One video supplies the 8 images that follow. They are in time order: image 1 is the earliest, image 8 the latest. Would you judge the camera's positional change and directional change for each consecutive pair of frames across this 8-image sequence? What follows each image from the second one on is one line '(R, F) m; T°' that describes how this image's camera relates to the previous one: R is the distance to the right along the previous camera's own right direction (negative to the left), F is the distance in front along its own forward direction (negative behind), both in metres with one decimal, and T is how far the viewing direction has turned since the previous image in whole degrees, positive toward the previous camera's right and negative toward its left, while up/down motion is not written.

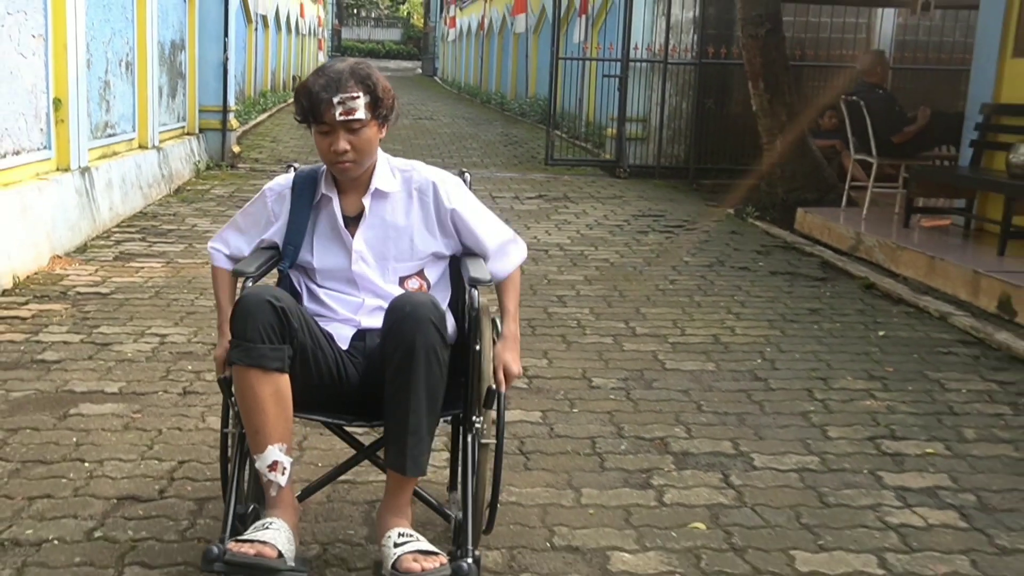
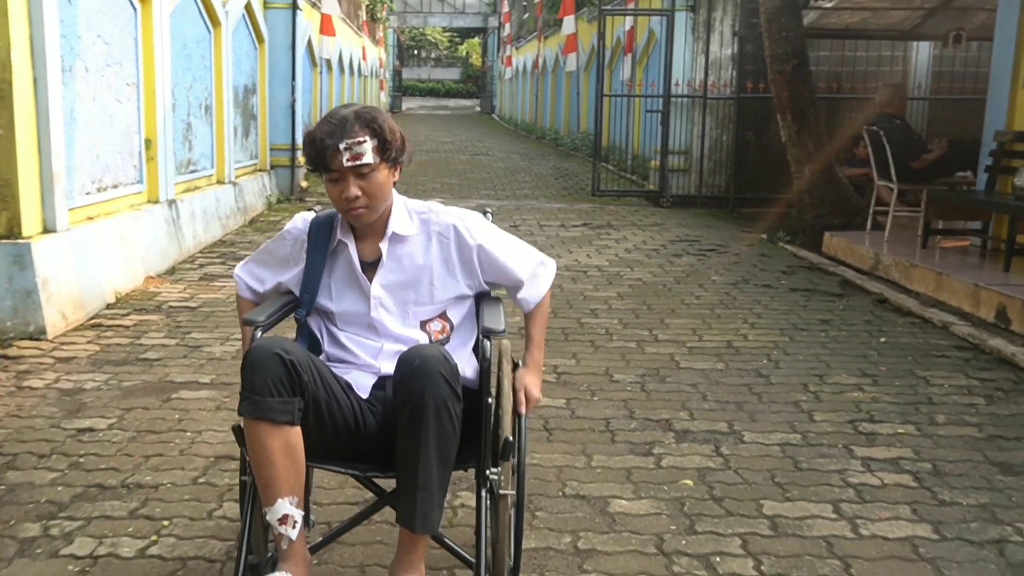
(+0.1, -0.7) m; -2°
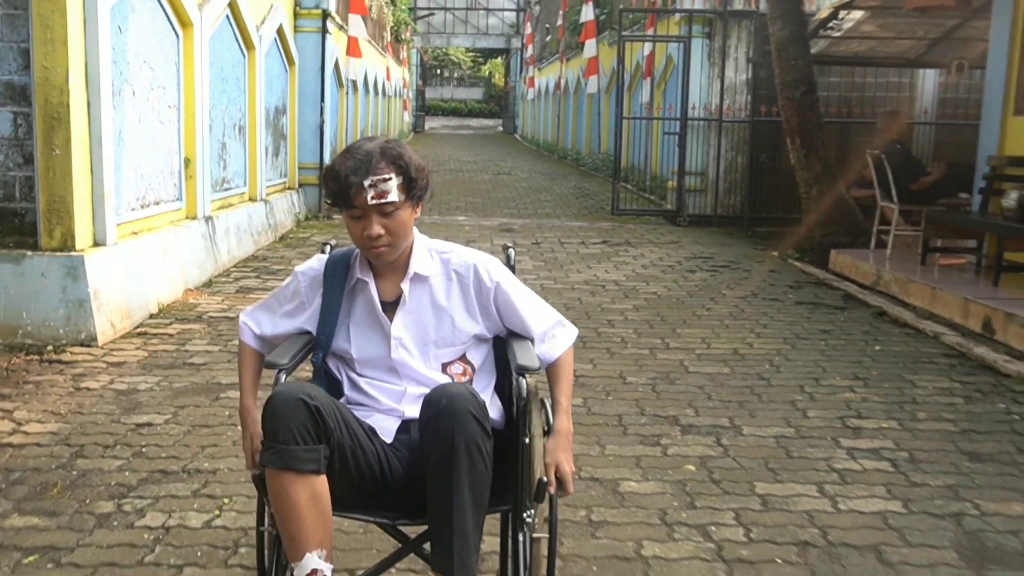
(0.0, -0.5) m; -1°
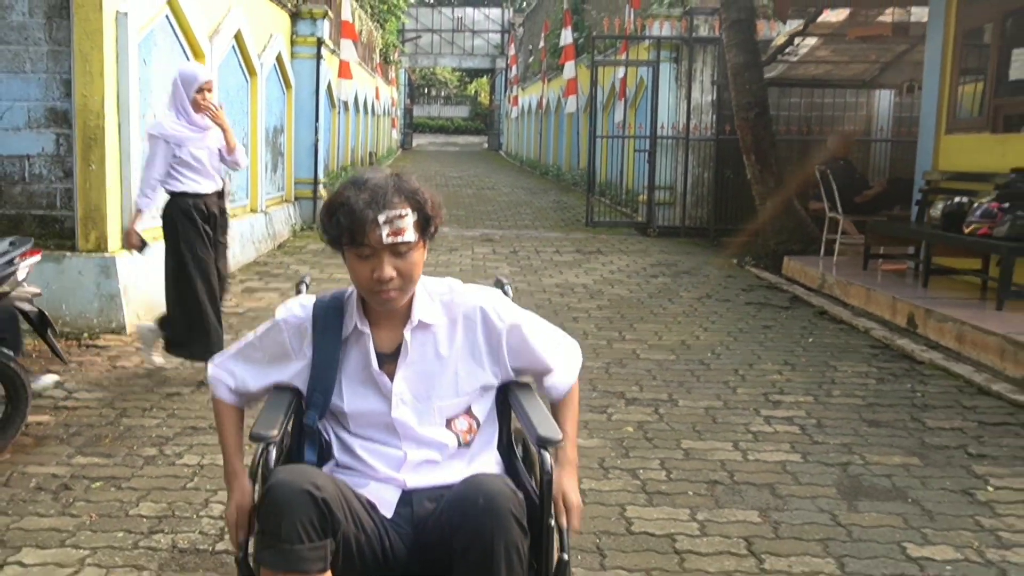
(+0.1, -0.8) m; +1°
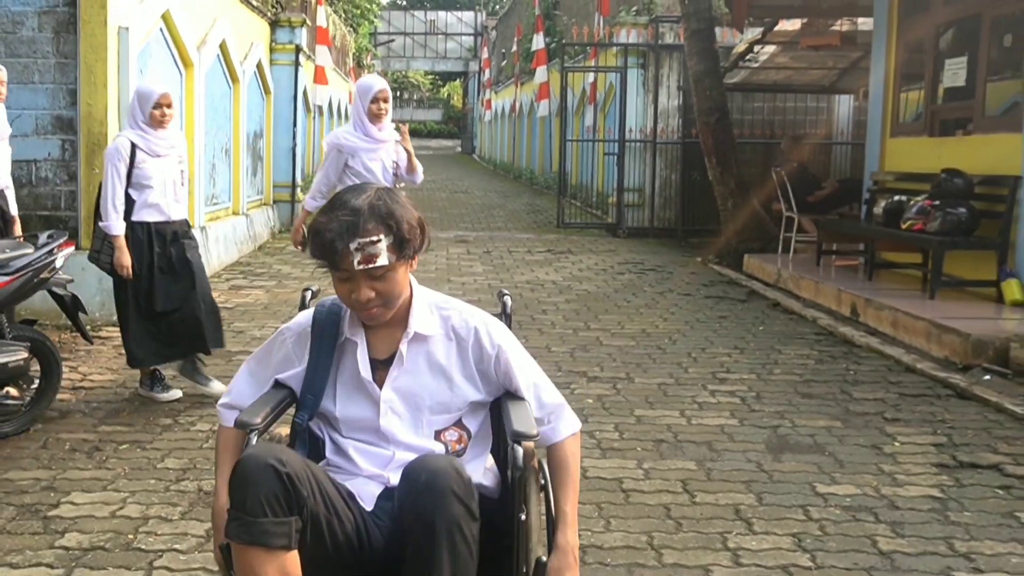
(0.0, -0.6) m; +1°
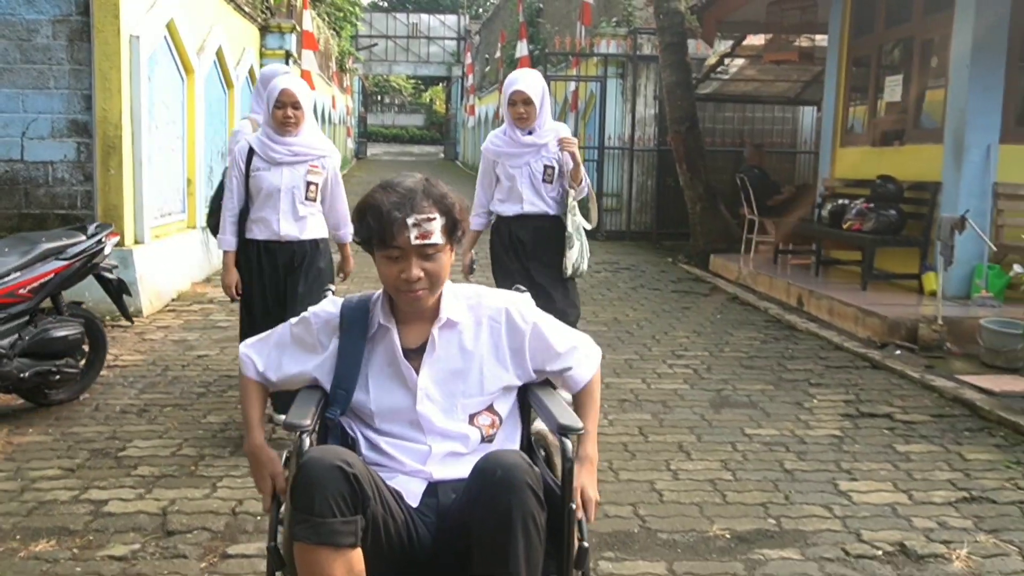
(0.0, -1.1) m; +1°
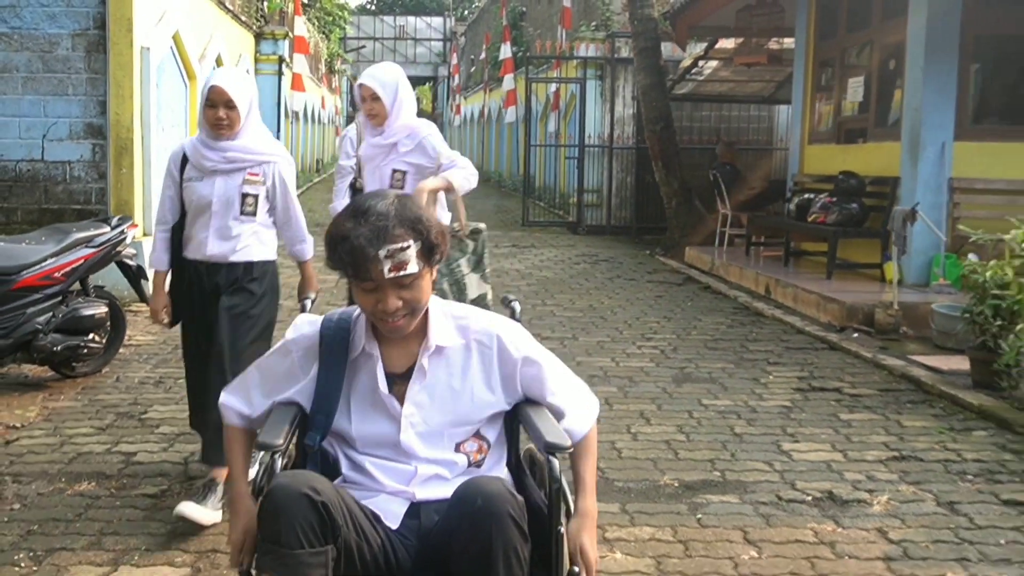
(0.0, -0.4) m; 0°
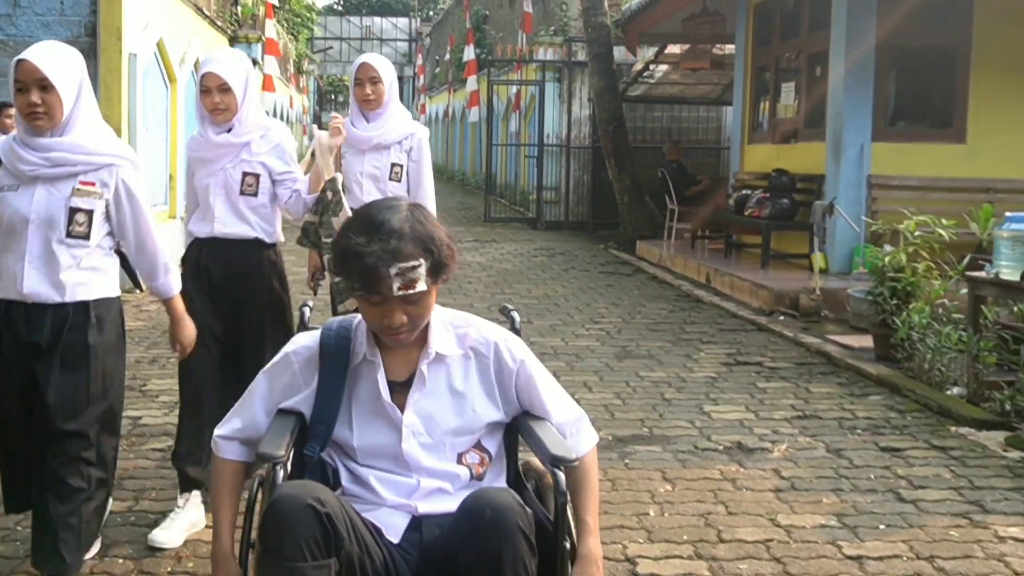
(0.0, -0.7) m; +1°
